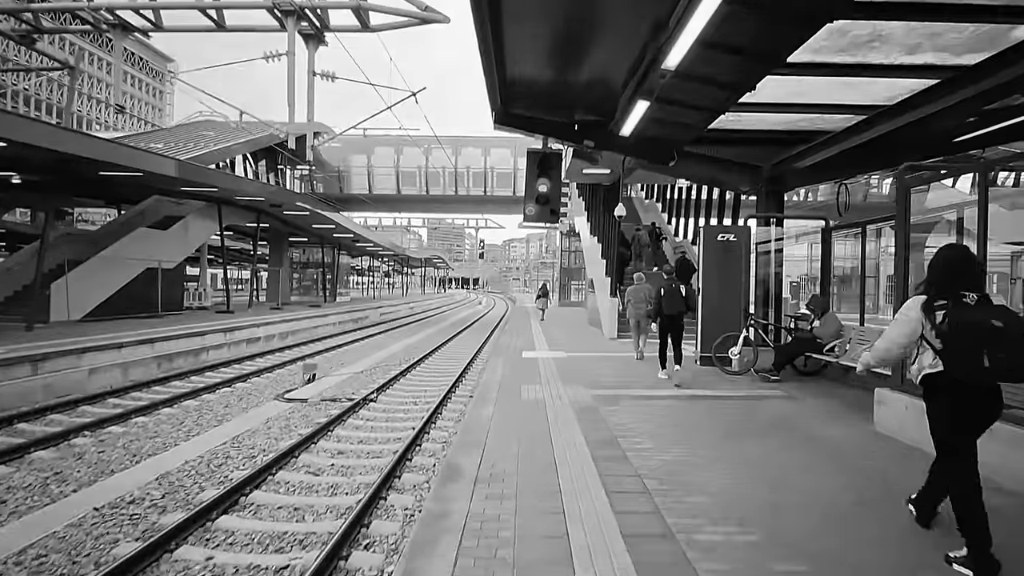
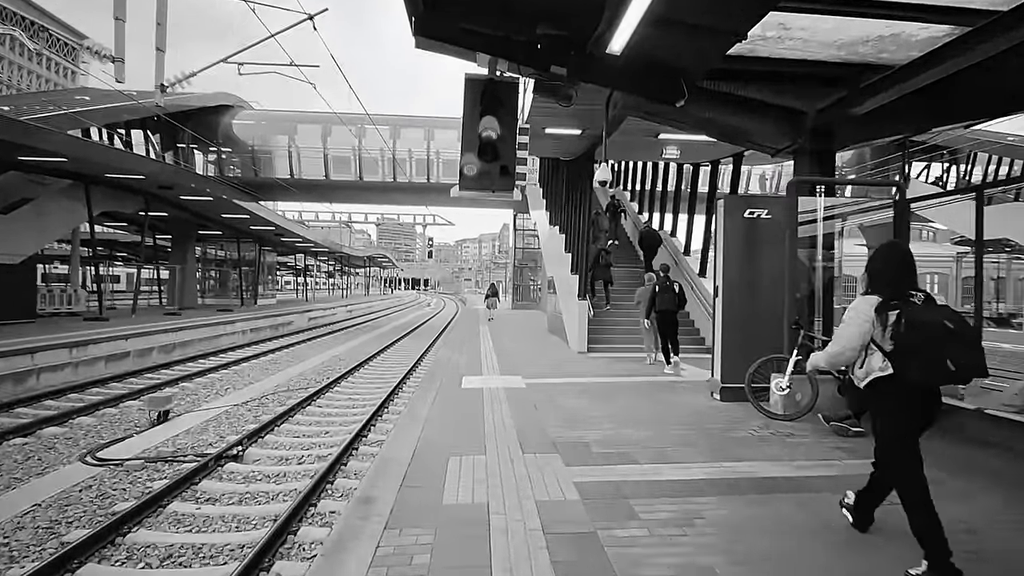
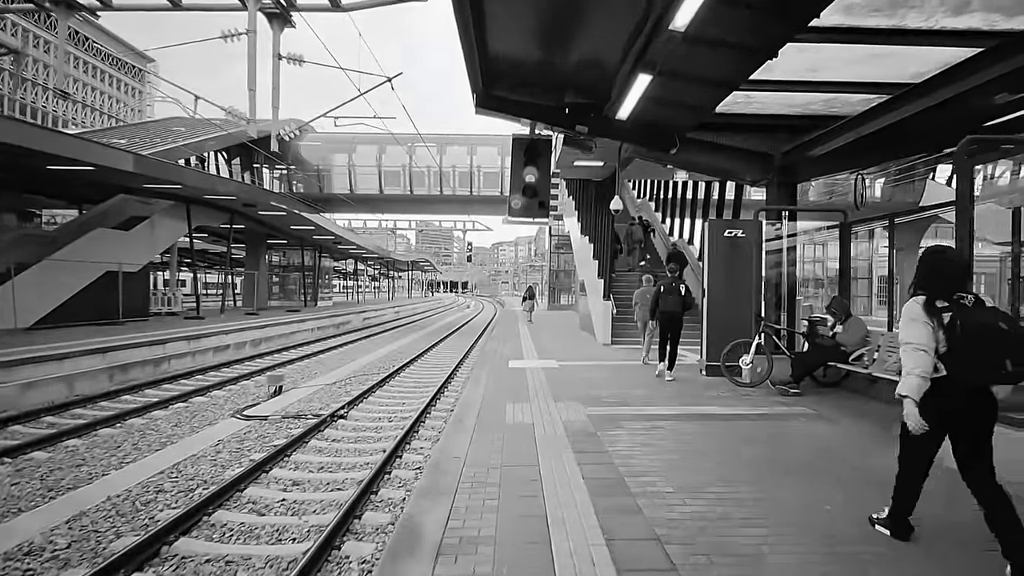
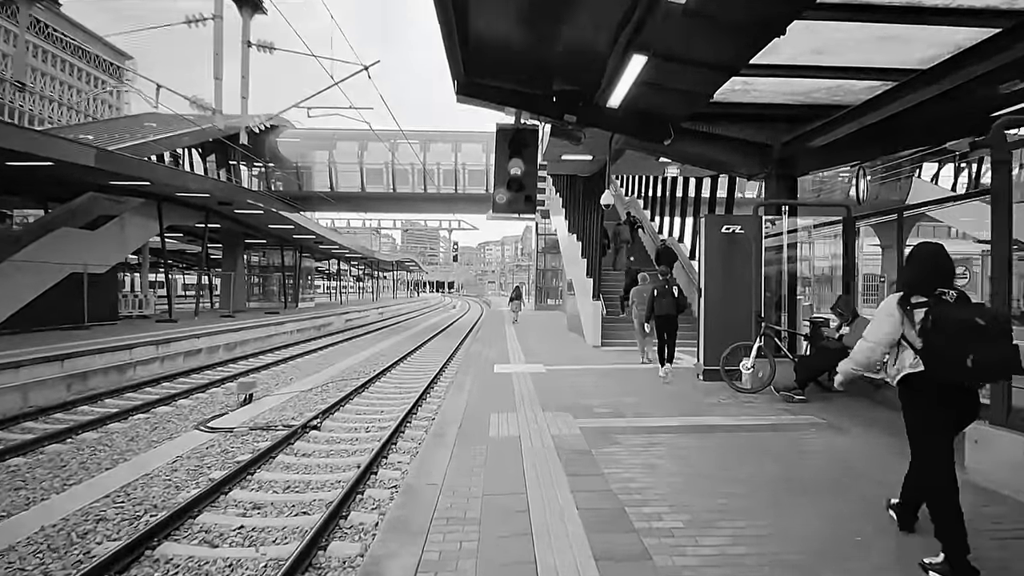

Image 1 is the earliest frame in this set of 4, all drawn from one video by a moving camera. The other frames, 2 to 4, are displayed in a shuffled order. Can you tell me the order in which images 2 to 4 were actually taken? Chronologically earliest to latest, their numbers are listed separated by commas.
3, 4, 2
